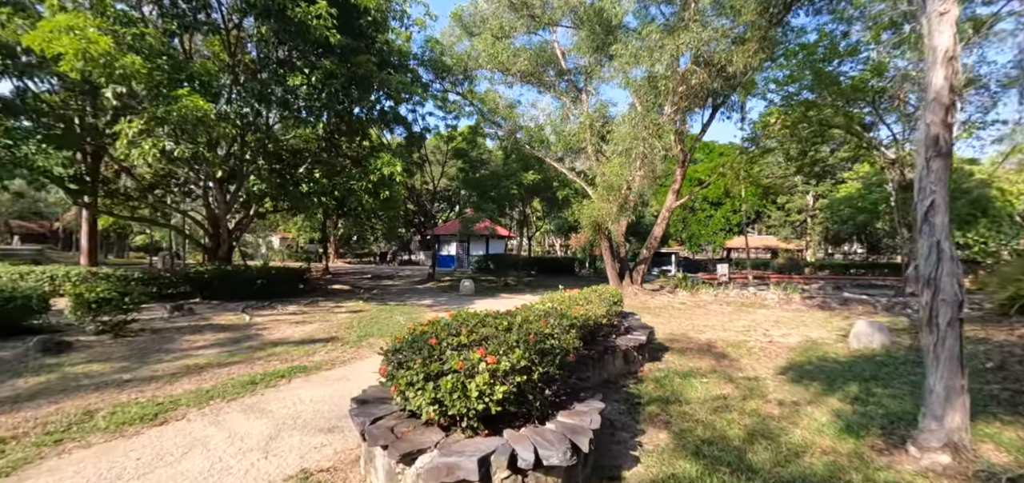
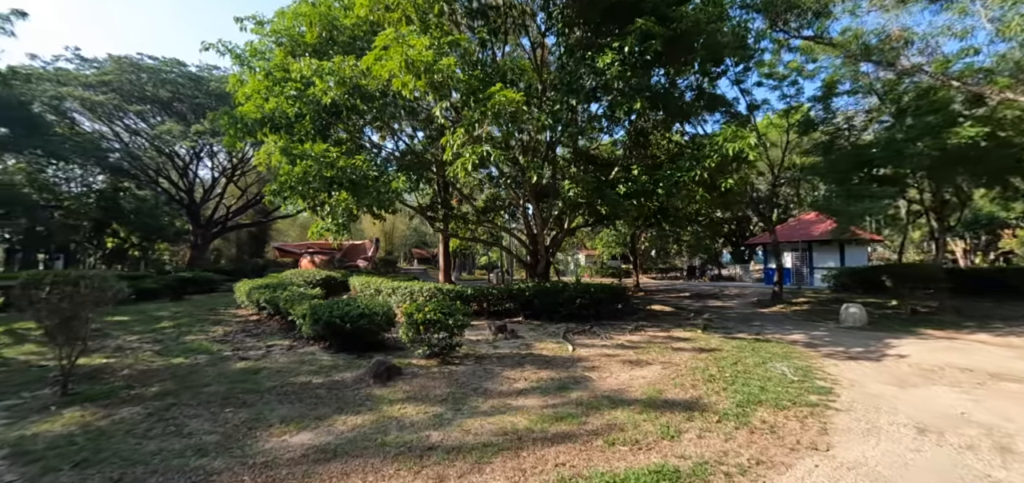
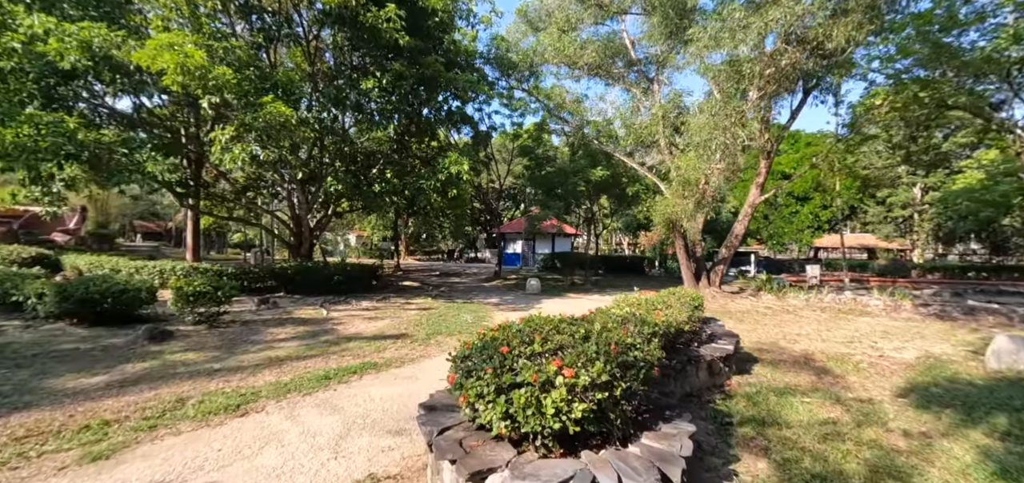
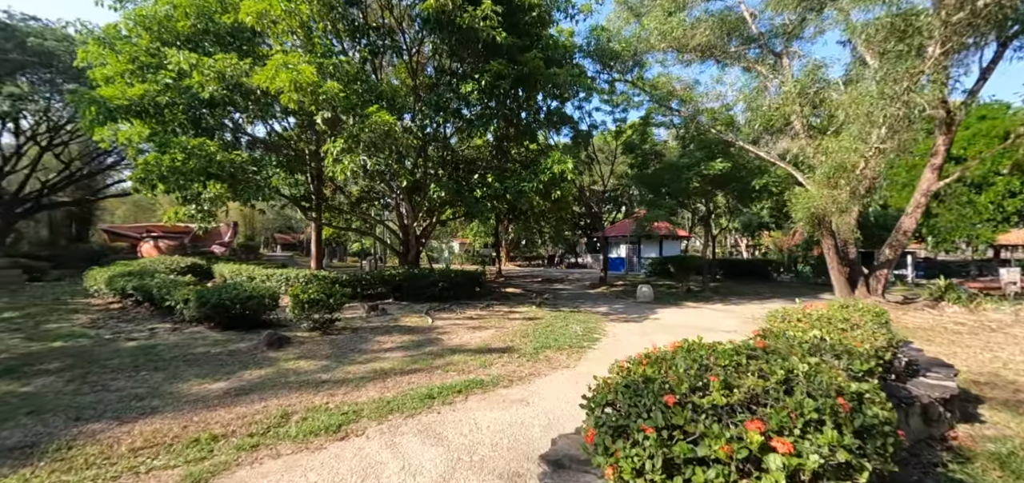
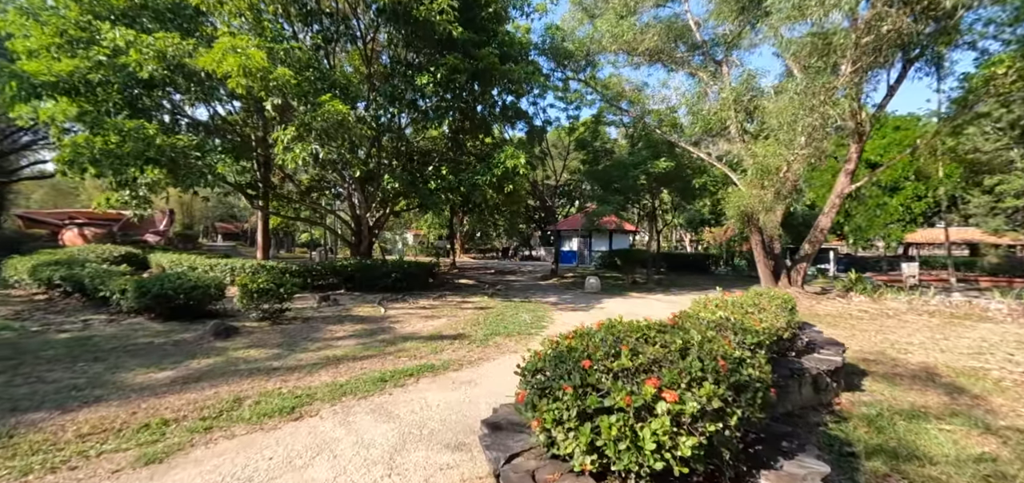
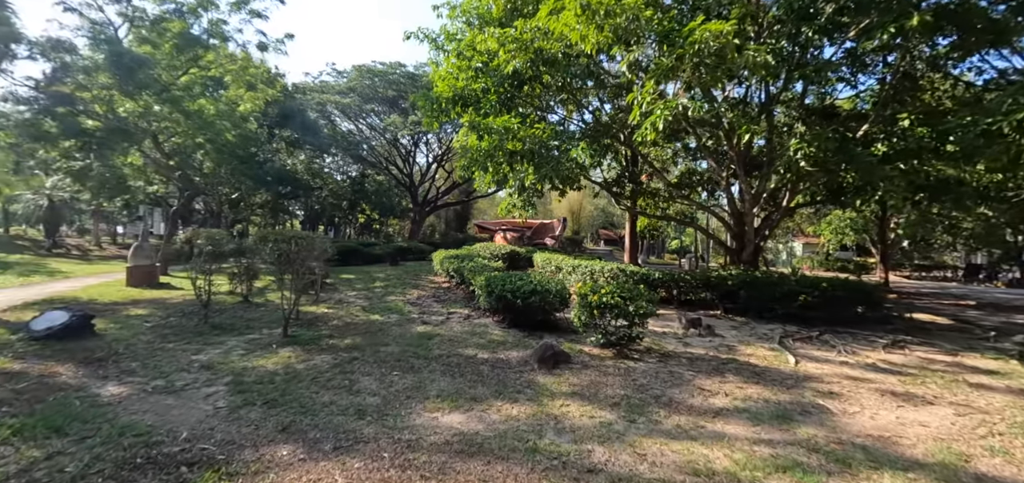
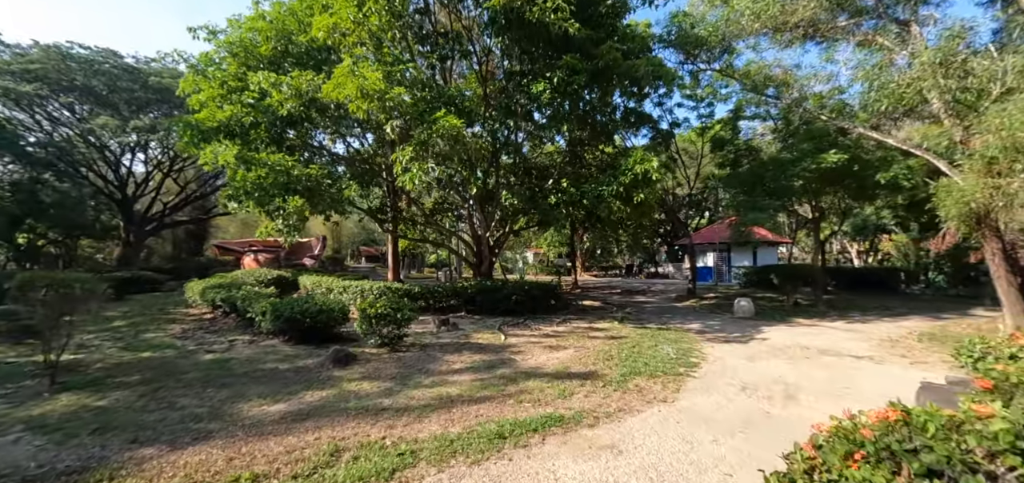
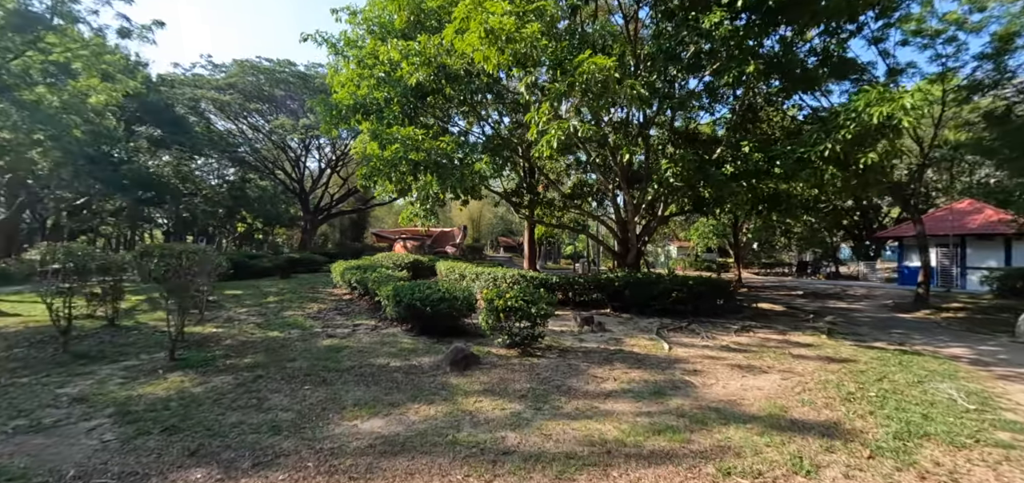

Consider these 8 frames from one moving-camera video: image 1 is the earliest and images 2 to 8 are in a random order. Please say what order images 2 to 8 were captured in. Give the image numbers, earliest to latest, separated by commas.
3, 5, 4, 7, 2, 8, 6
